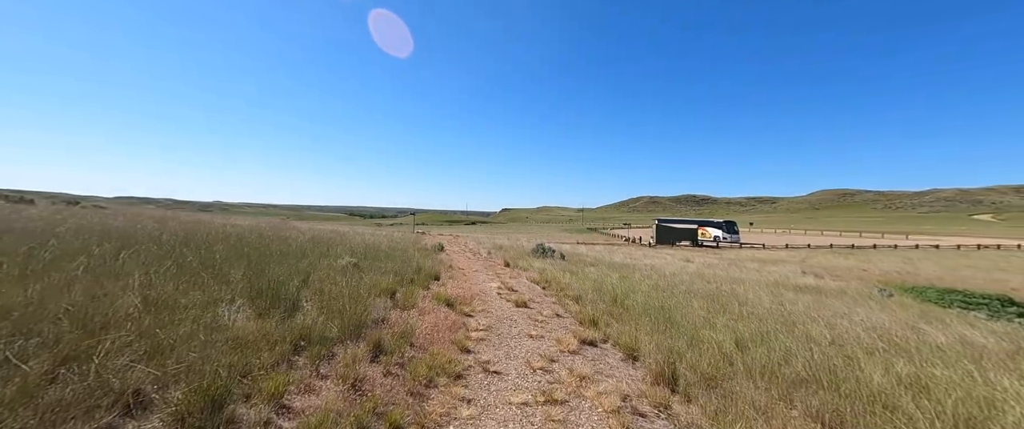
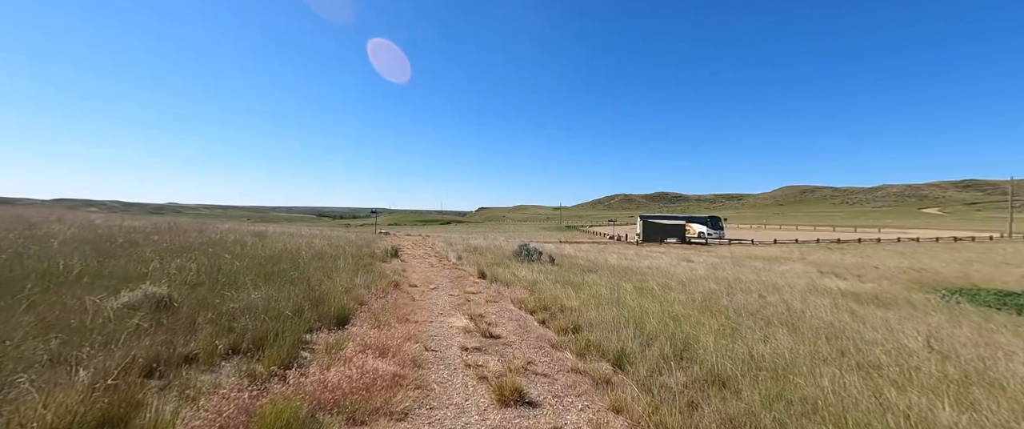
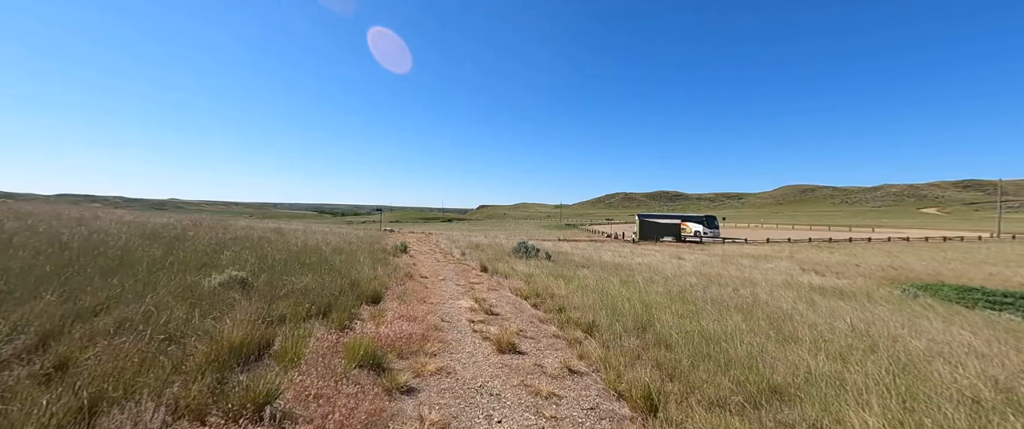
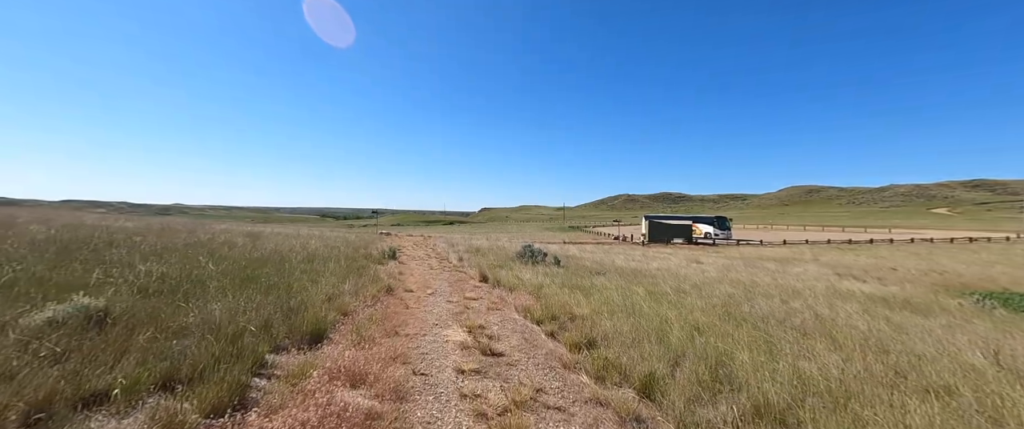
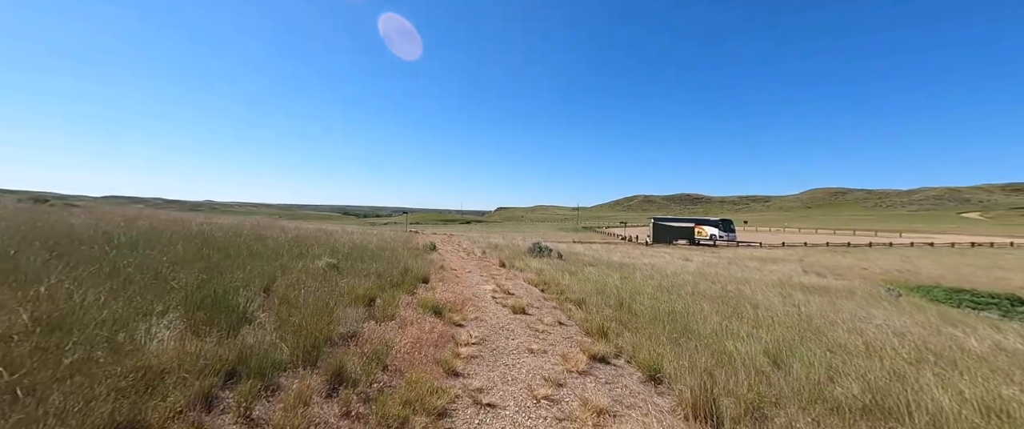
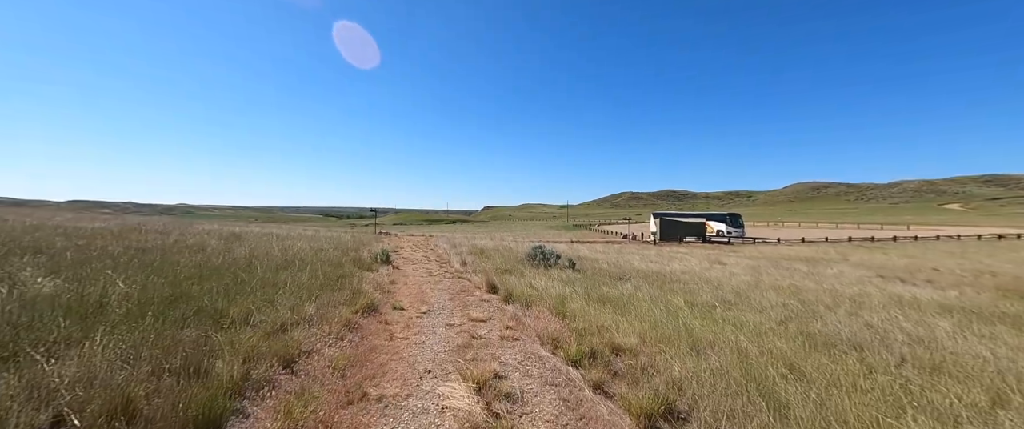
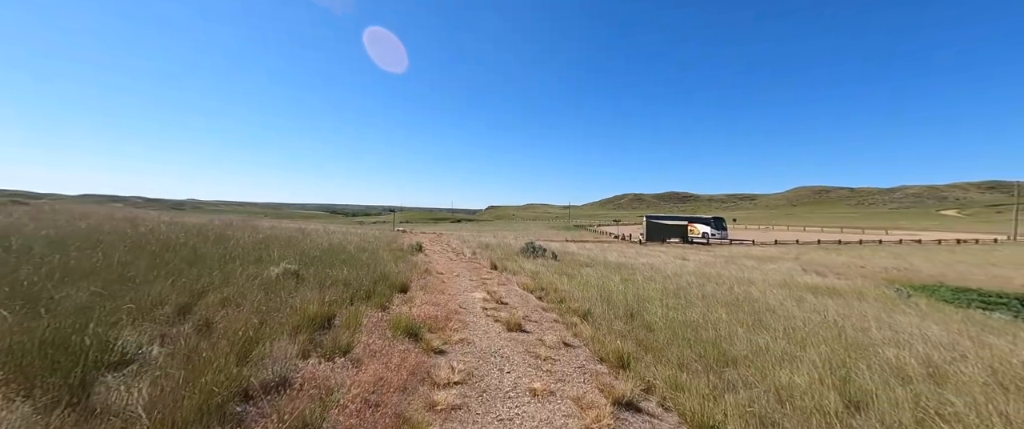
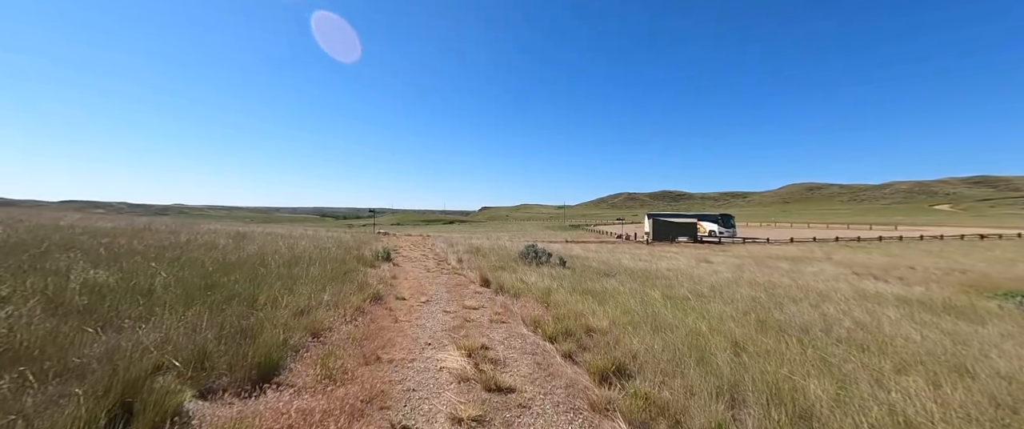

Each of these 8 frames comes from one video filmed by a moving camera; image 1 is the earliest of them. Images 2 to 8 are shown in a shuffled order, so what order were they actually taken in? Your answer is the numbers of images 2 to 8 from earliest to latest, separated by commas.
5, 7, 3, 2, 4, 8, 6
